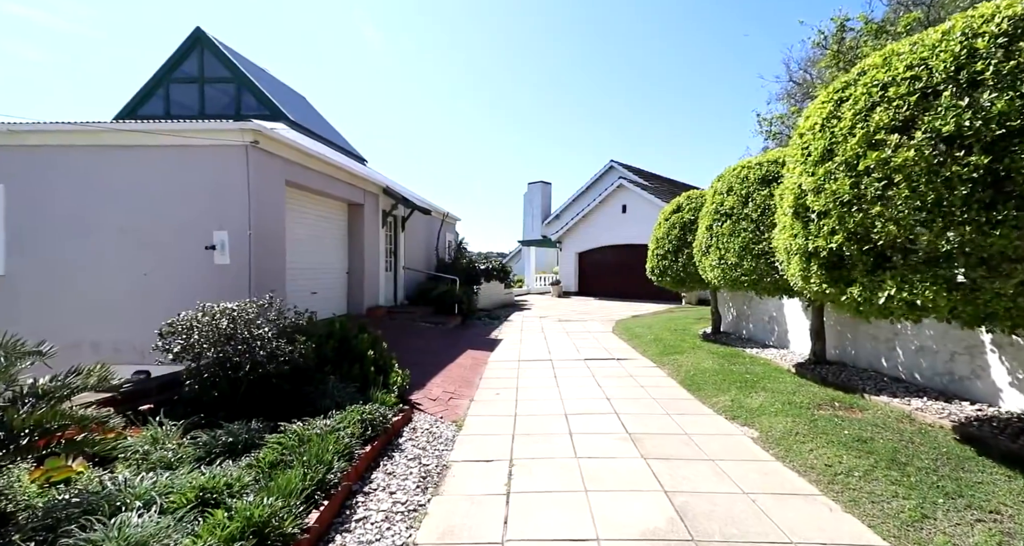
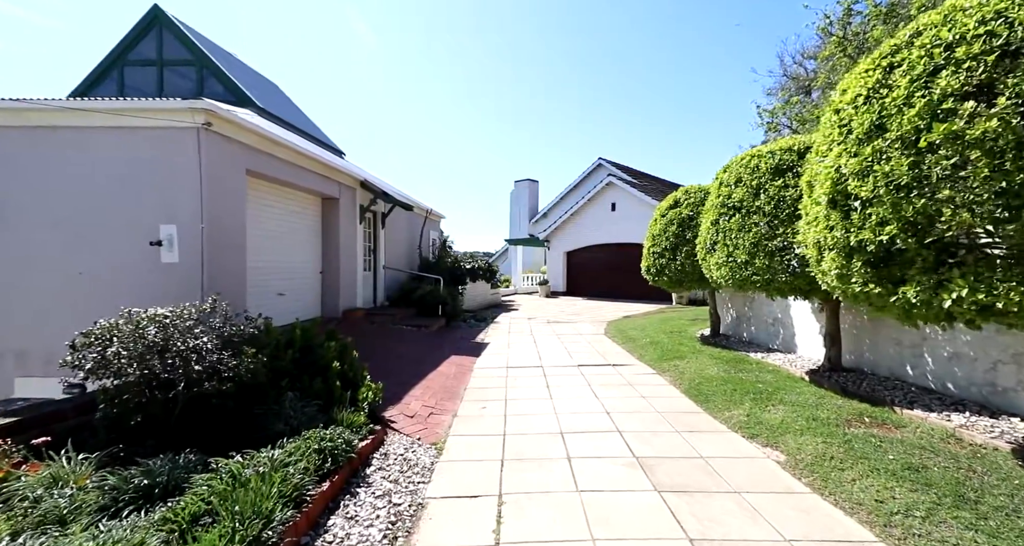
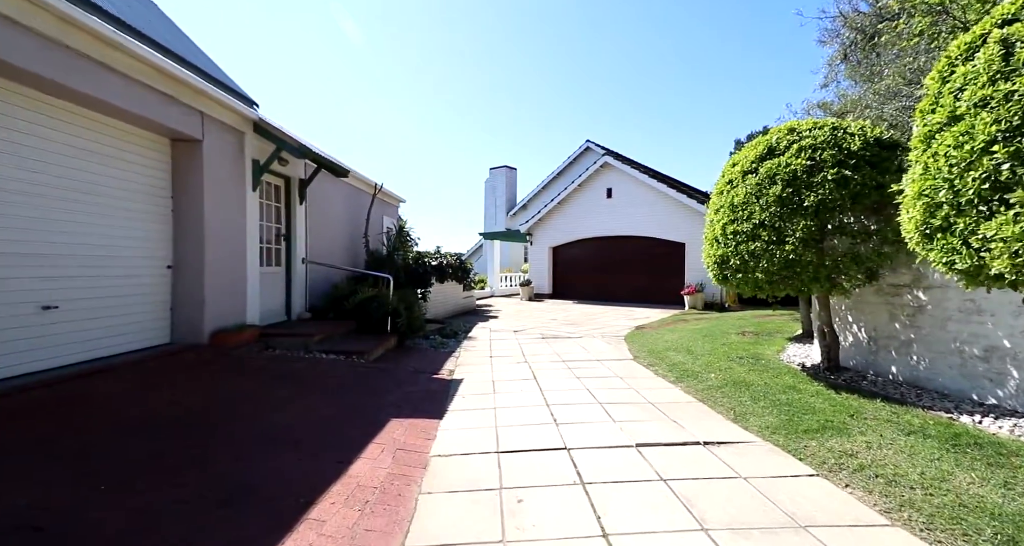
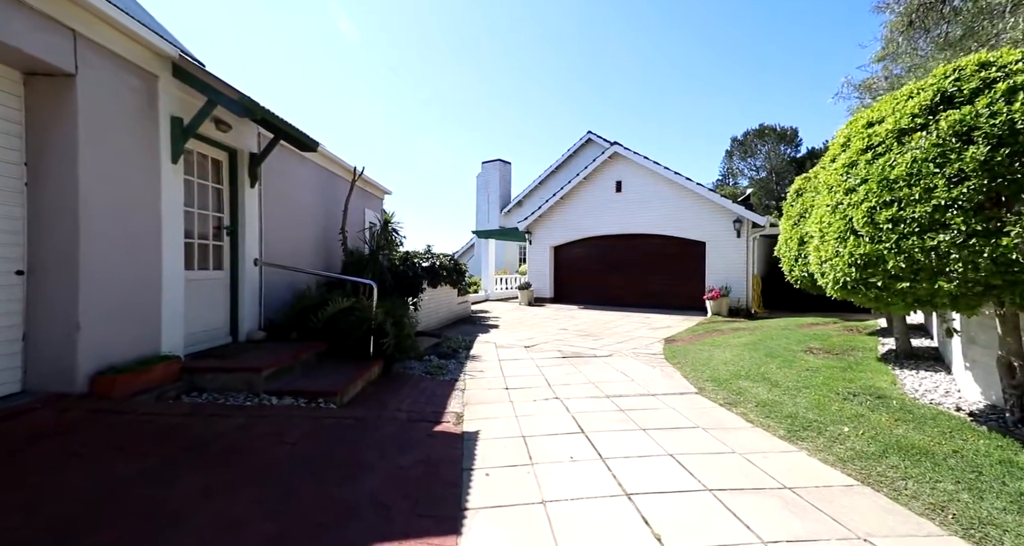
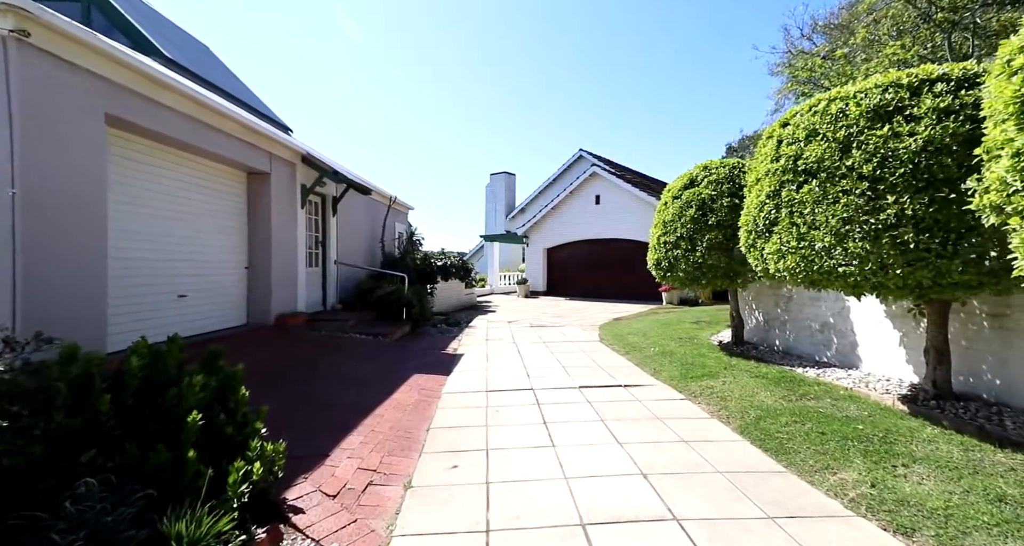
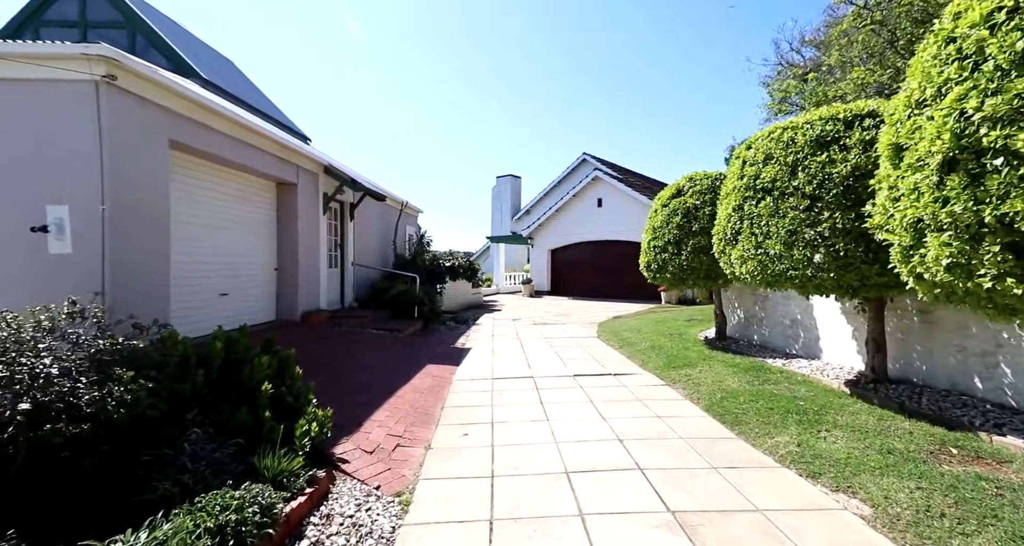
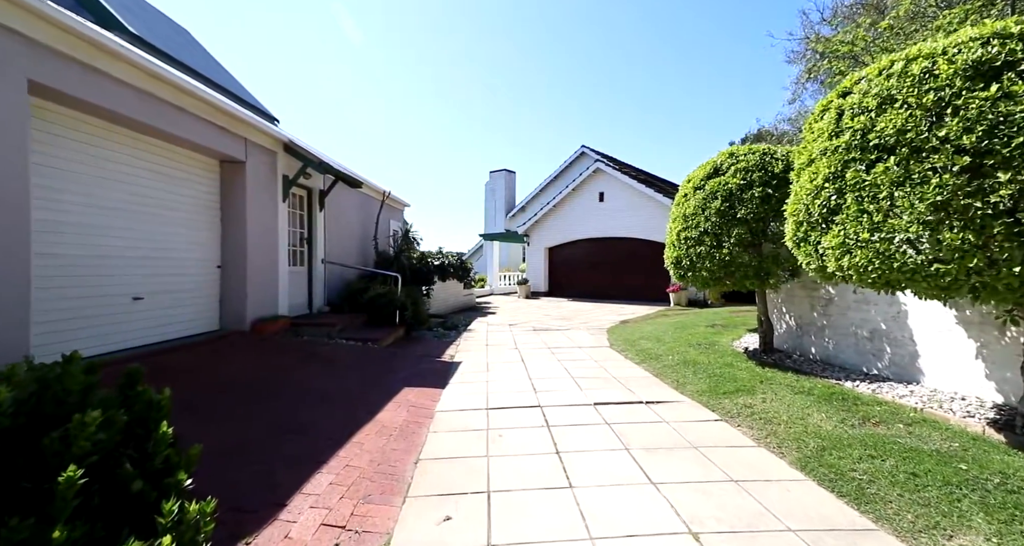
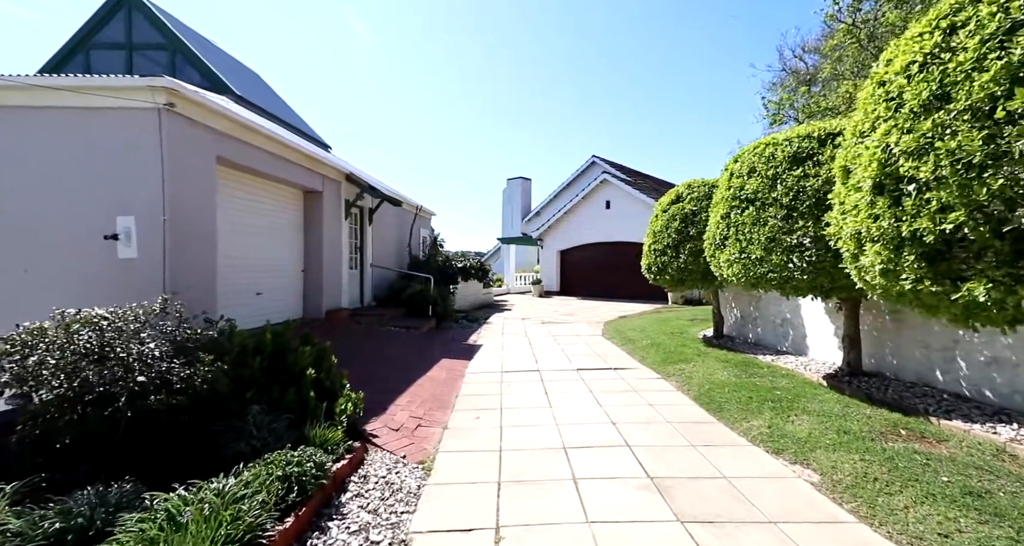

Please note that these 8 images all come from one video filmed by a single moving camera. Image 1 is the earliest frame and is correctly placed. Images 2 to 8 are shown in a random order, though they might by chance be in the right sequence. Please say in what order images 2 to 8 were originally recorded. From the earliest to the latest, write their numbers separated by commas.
2, 8, 6, 5, 7, 3, 4
